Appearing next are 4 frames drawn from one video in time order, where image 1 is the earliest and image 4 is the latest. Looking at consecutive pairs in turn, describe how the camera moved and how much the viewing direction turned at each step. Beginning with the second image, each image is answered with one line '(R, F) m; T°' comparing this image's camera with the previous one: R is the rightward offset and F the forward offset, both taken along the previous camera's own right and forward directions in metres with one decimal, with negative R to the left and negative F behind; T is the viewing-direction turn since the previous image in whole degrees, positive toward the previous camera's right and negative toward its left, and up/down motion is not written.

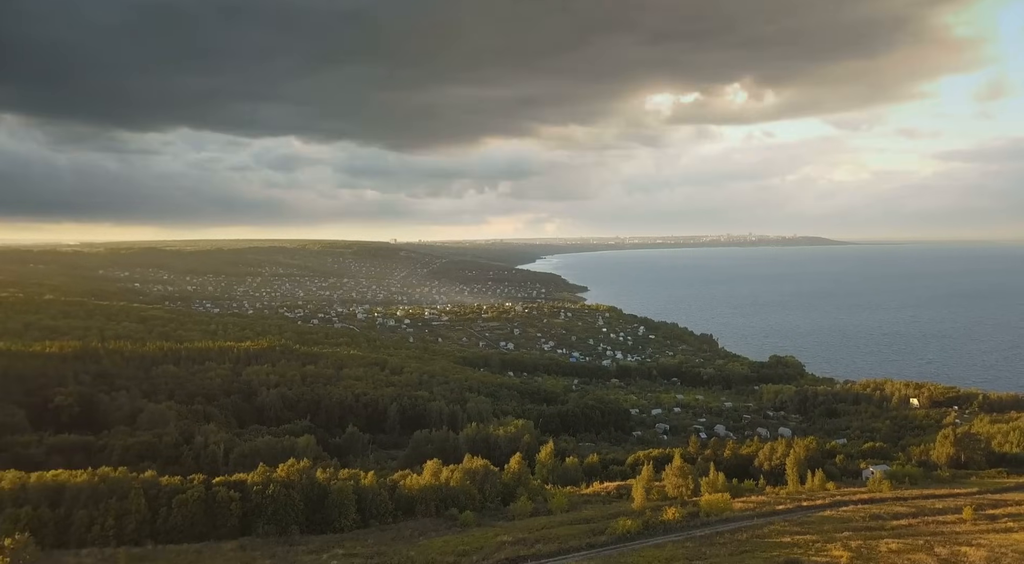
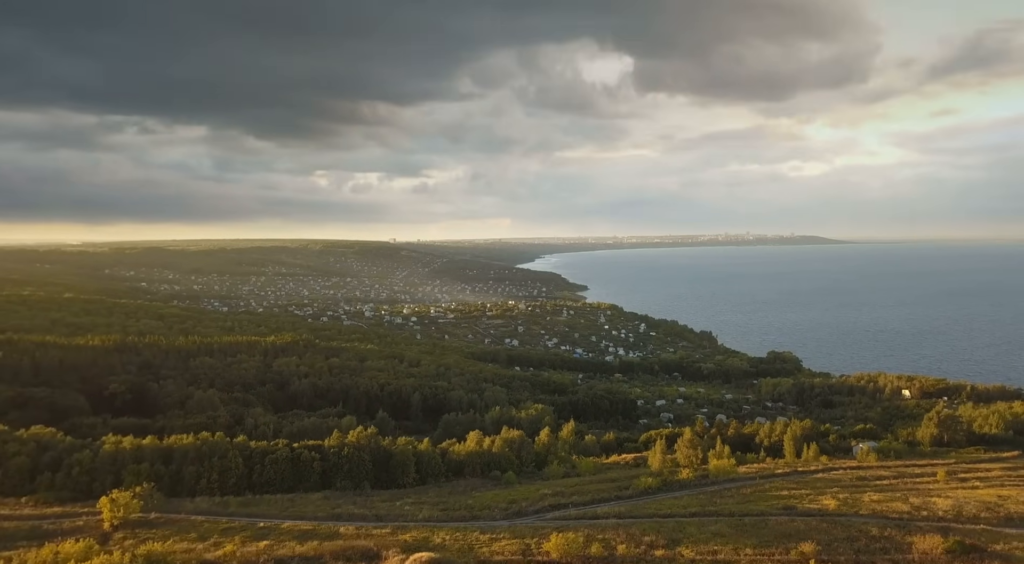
(-1.7, -5.1) m; 0°
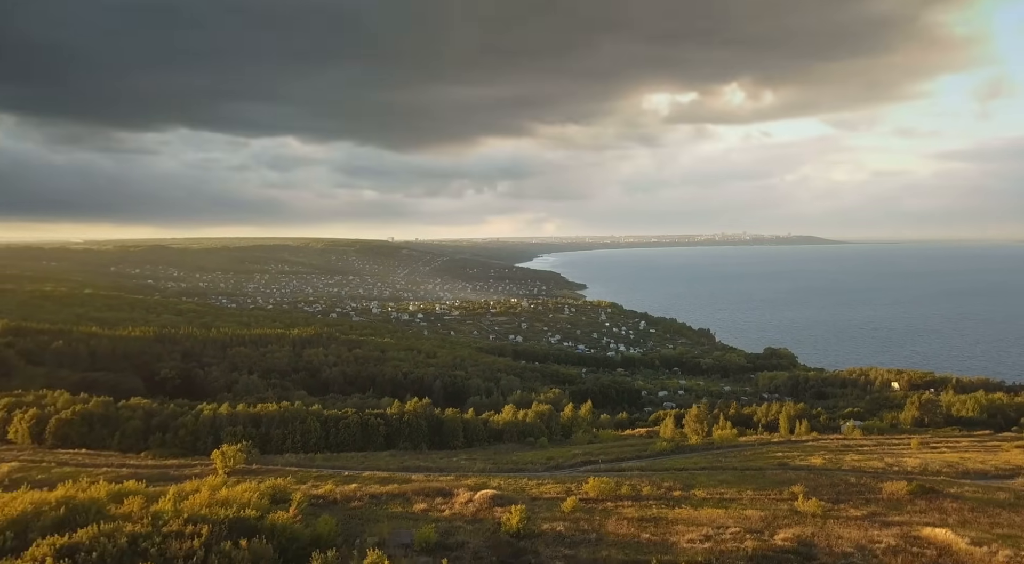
(-1.9, -6.0) m; 0°
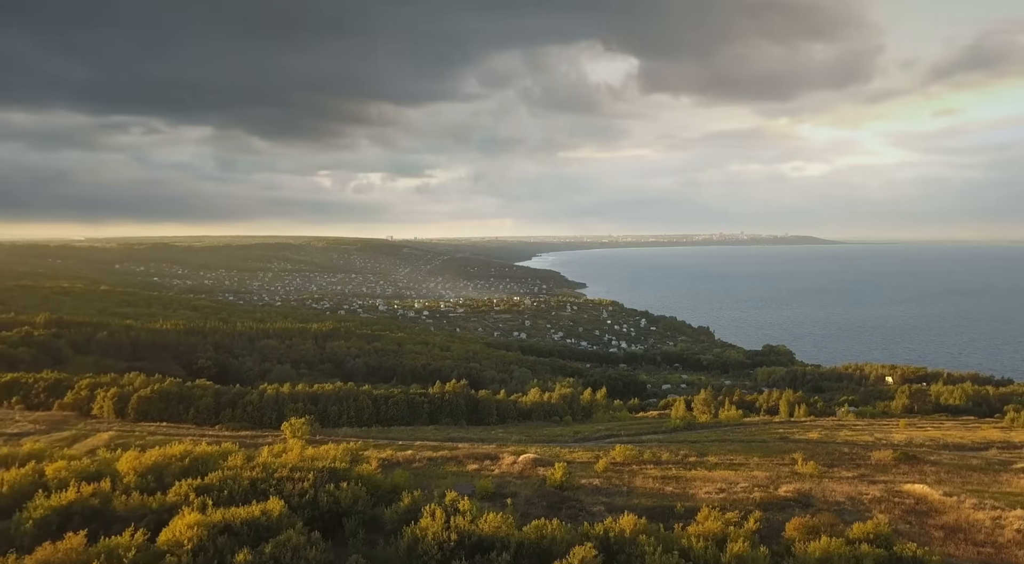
(-1.7, -4.7) m; 0°
